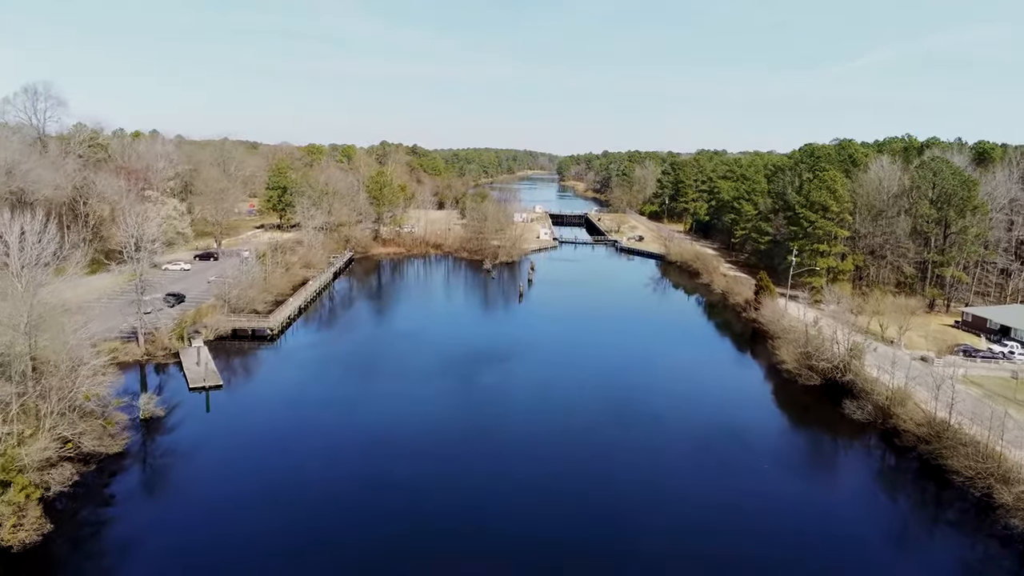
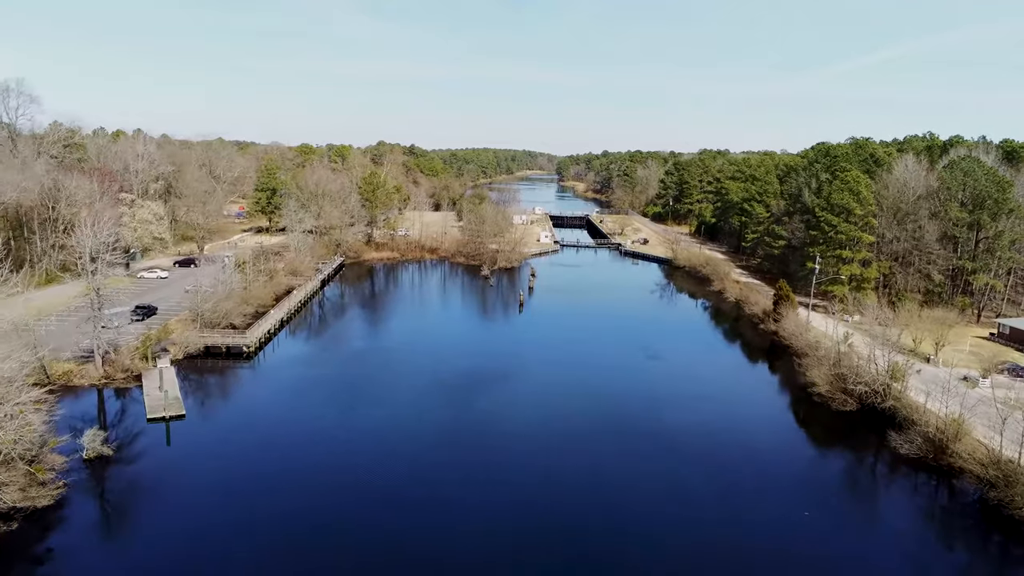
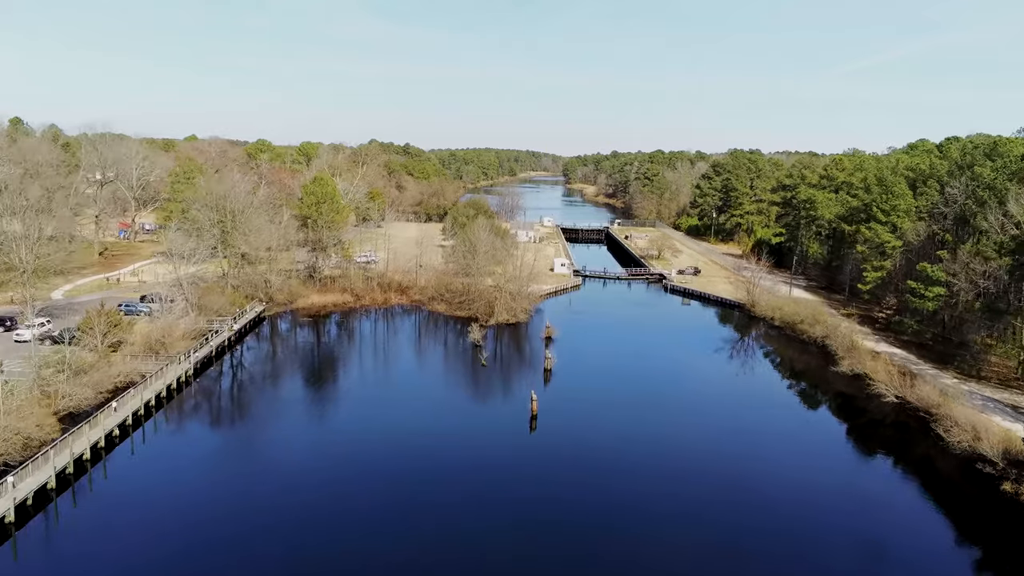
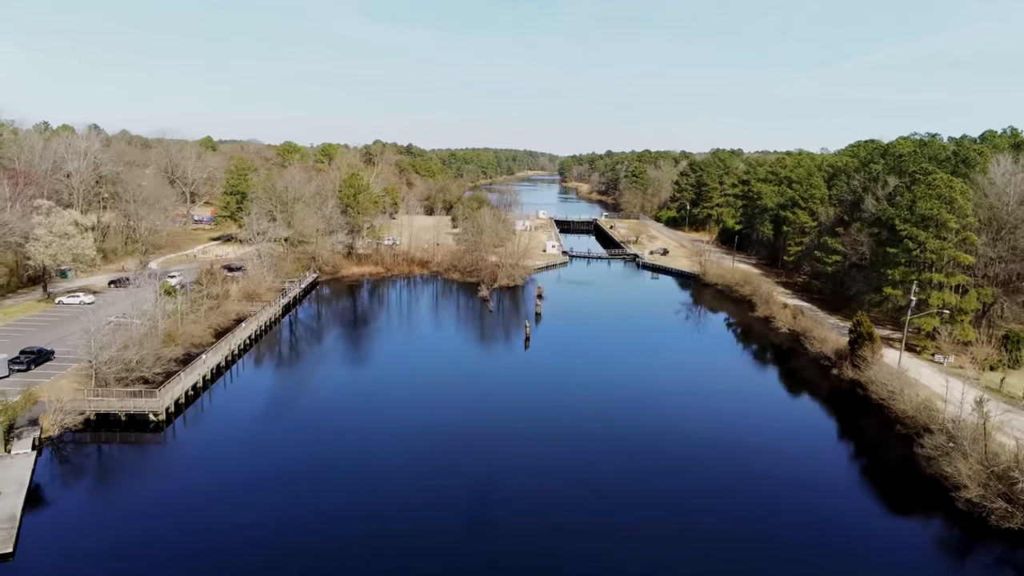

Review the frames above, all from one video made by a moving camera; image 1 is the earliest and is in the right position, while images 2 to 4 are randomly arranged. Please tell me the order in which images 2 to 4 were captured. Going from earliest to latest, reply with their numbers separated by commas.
2, 4, 3
